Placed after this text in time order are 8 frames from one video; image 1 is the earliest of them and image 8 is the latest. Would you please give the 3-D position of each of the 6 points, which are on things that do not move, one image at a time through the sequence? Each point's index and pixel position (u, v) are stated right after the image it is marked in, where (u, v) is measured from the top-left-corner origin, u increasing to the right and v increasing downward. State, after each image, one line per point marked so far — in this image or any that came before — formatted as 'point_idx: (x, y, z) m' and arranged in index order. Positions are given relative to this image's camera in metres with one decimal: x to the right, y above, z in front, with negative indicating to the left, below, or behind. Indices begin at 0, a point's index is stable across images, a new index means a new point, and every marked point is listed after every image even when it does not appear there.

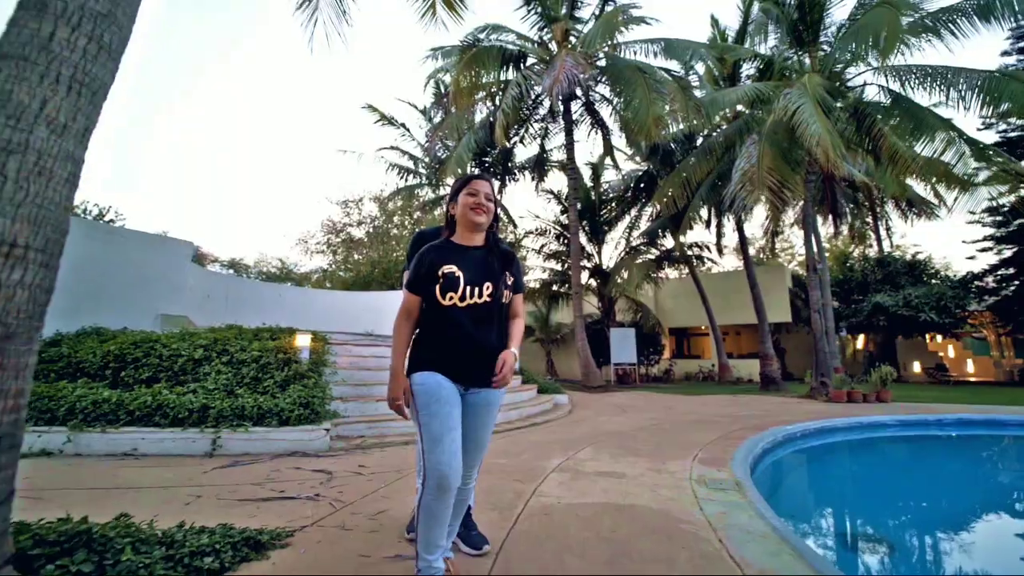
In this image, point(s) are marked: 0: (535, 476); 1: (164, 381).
0: (+0.2, -1.3, +3.1) m
1: (-3.5, -0.9, +4.3) m
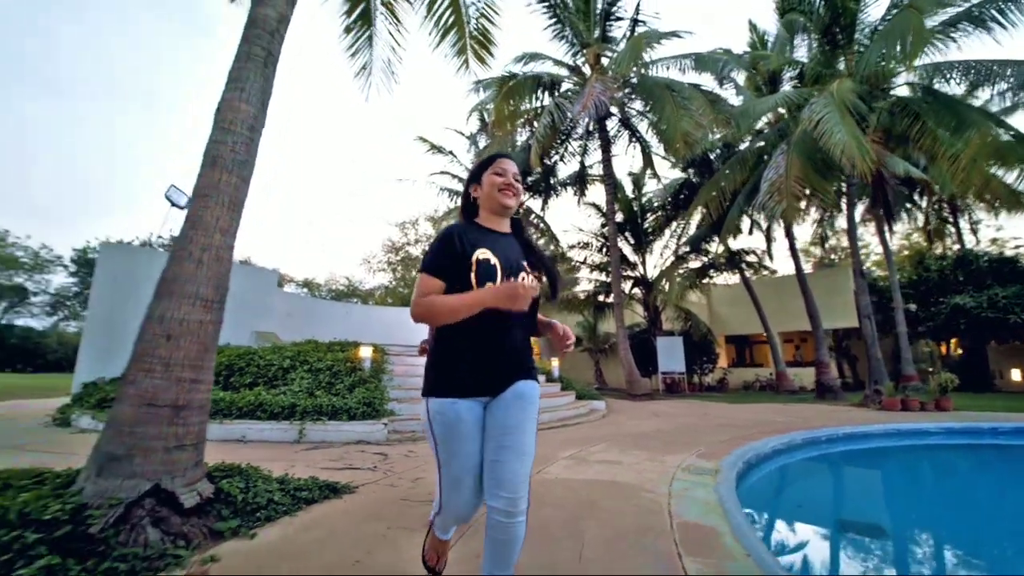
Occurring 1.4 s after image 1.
0: (+0.3, -1.5, +3.7) m
1: (-3.2, -1.2, +5.4) m
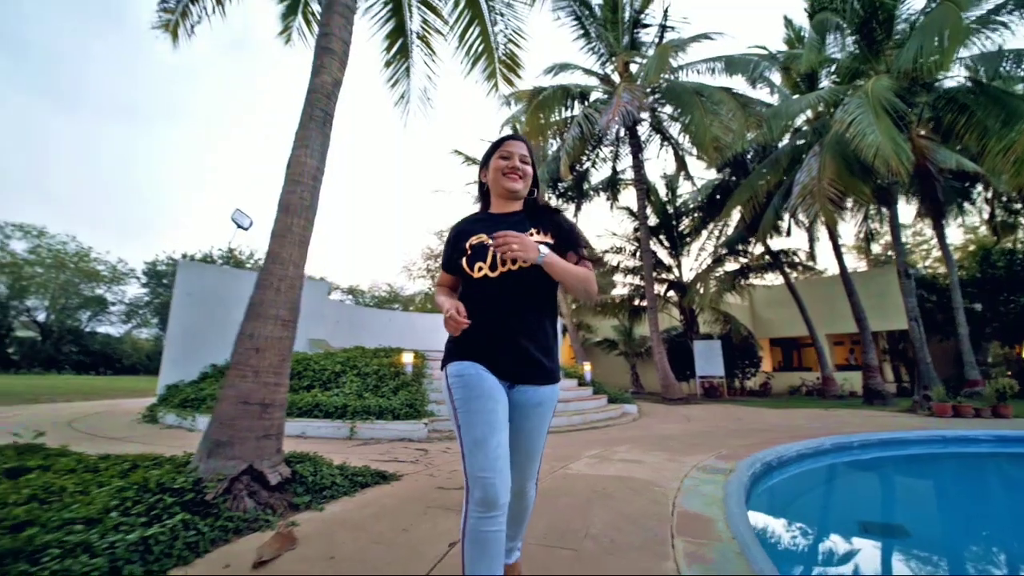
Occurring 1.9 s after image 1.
0: (+0.6, -1.6, +4.0) m
1: (-2.8, -1.4, +6.0) m
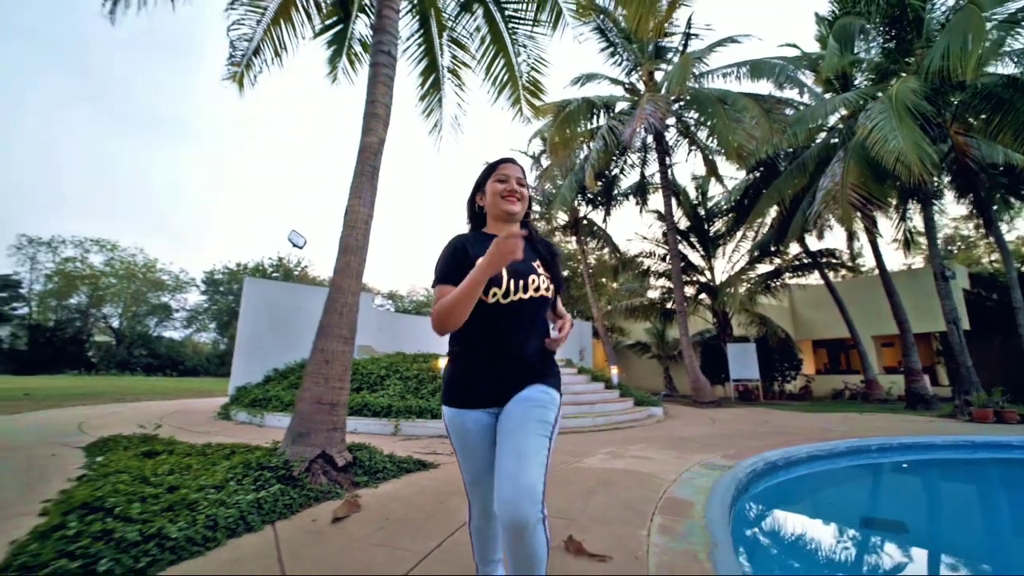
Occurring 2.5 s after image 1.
0: (+0.8, -1.8, +4.5) m
1: (-2.3, -1.6, +6.8) m
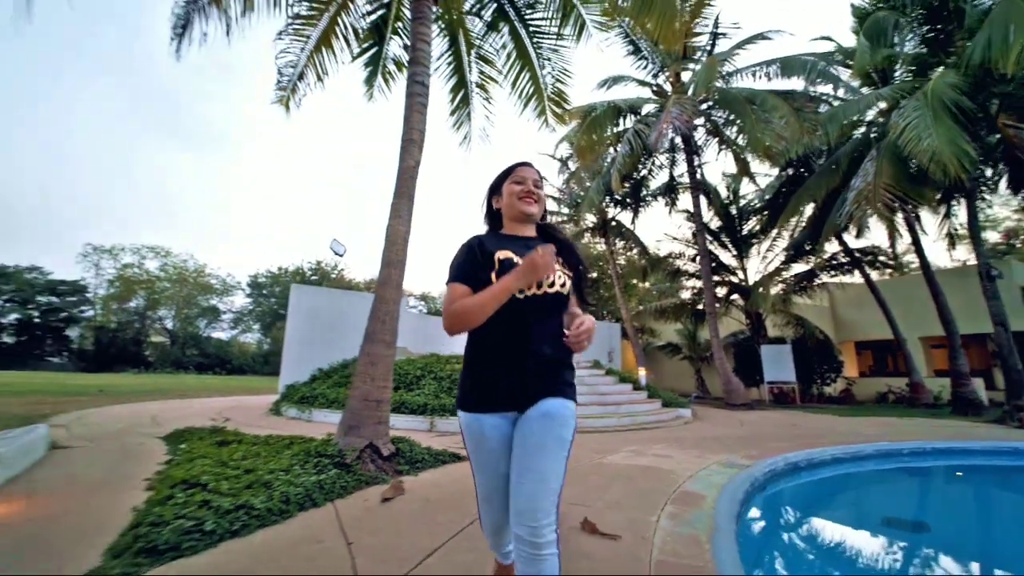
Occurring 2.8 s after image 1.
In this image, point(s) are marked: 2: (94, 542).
0: (+1.1, -1.8, +4.7) m
1: (-1.9, -1.7, +7.2) m
2: (-2.1, -1.3, +2.2) m
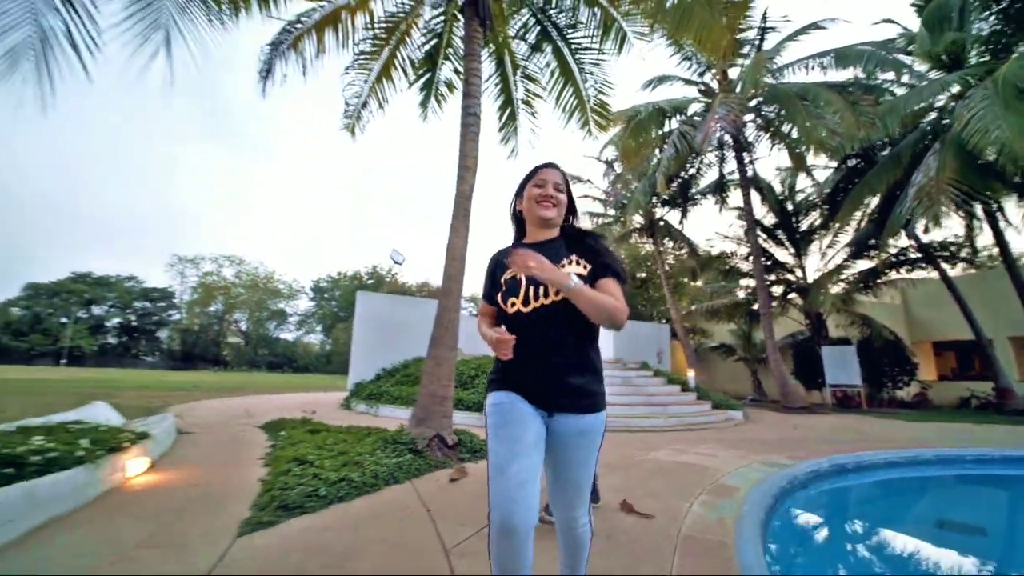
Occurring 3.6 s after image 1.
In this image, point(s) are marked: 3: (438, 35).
0: (+1.7, -1.9, +5.0) m
1: (-1.0, -1.8, +7.8) m
2: (-1.8, -1.4, +2.9) m
3: (-1.3, +4.6, +7.7) m
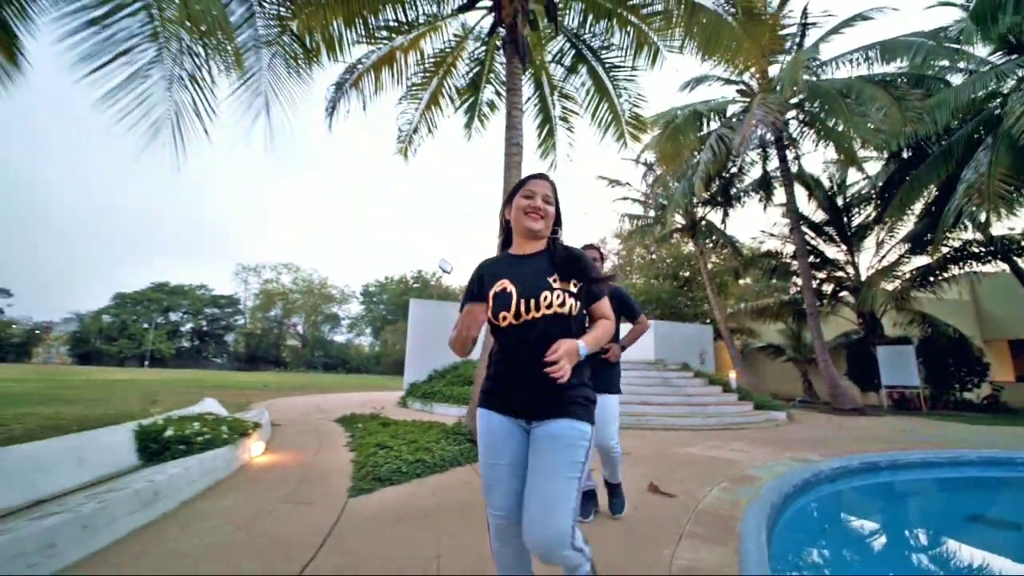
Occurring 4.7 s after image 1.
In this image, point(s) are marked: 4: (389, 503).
0: (+2.3, -2.0, +5.4) m
1: (-0.2, -2.0, +8.5) m
2: (-1.5, -1.6, +3.6) m
3: (-0.6, +4.4, +8.4) m
4: (-0.9, -1.5, +3.0) m
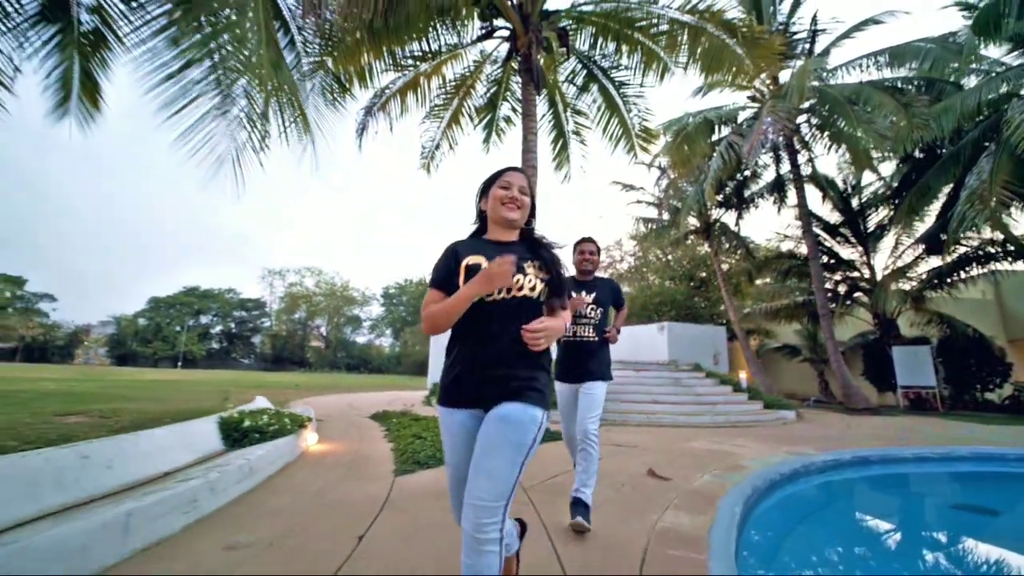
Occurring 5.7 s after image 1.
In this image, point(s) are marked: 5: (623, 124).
0: (+2.5, -2.1, +5.9) m
1: (+0.2, -2.1, +9.0) m
2: (-1.3, -1.7, +4.2) m
3: (-0.3, +4.3, +9.0) m
4: (-0.7, -1.6, +3.6) m
5: (+2.3, +3.4, +8.8) m
